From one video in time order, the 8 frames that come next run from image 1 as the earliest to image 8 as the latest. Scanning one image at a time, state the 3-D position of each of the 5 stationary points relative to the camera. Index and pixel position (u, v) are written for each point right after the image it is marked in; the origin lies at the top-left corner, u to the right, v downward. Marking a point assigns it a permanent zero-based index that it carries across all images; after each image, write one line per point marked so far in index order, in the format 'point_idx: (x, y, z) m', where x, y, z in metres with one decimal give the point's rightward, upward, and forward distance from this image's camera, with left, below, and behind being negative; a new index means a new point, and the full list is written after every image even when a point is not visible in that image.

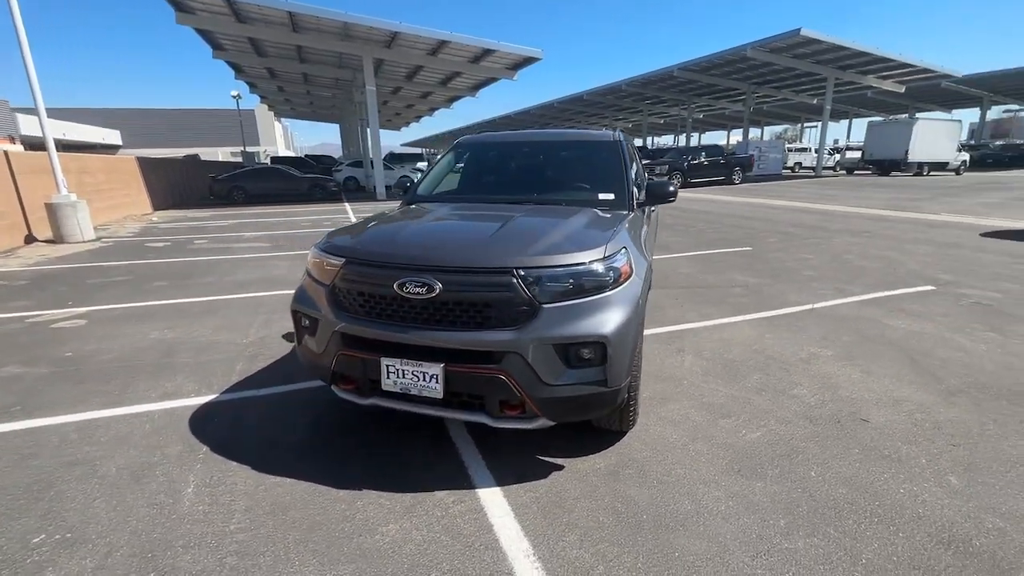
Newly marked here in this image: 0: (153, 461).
0: (-2.2, -1.1, +2.9) m
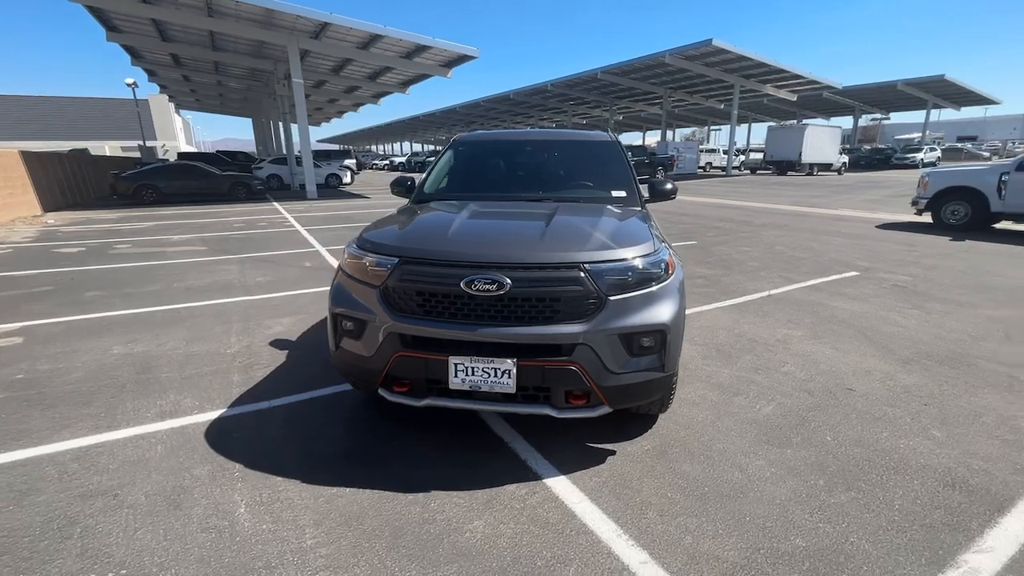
0: (-1.8, -1.1, +2.6) m
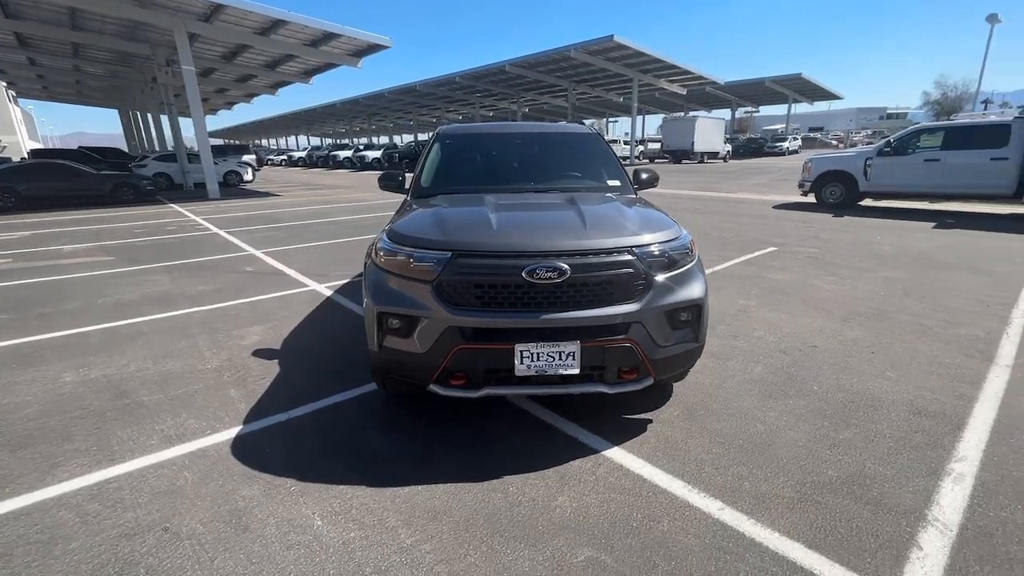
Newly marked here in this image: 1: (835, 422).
0: (-1.4, -1.1, +2.4) m
1: (+2.2, -0.9, +3.2) m
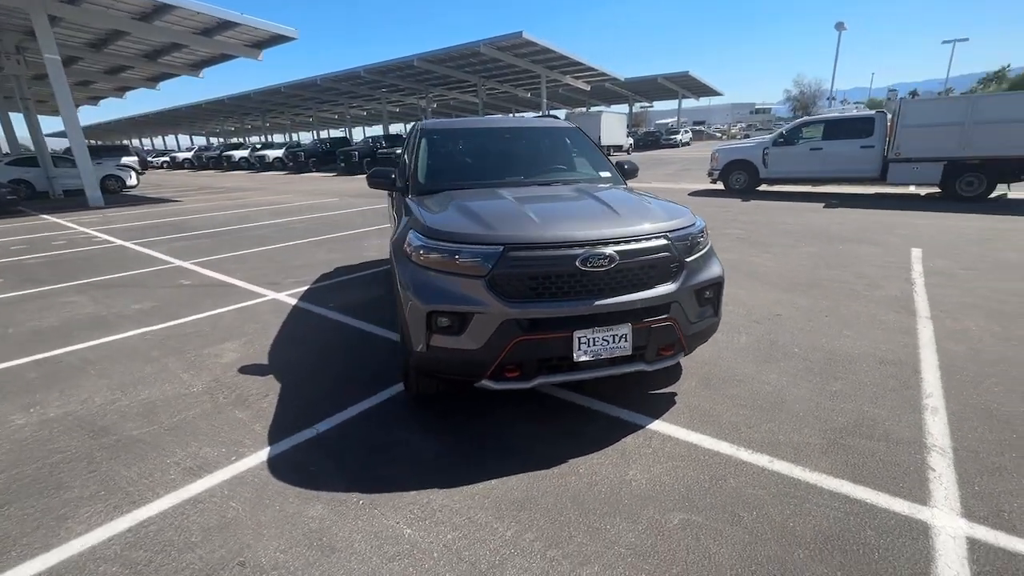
0: (-1.0, -1.2, +2.3) m
1: (+2.4, -0.7, +3.6) m
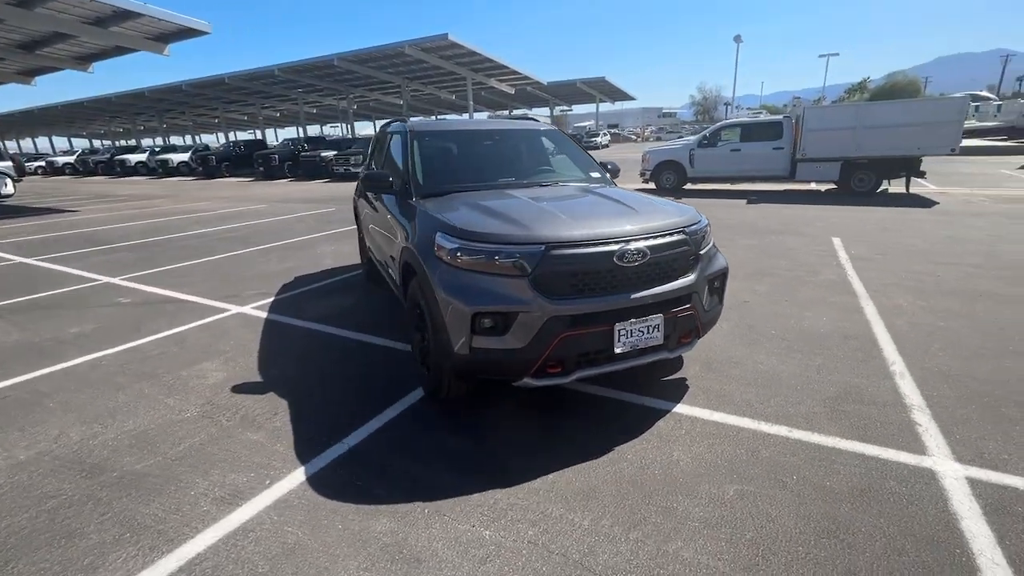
0: (-0.6, -1.2, +2.2) m
1: (+2.5, -0.6, +4.1) m
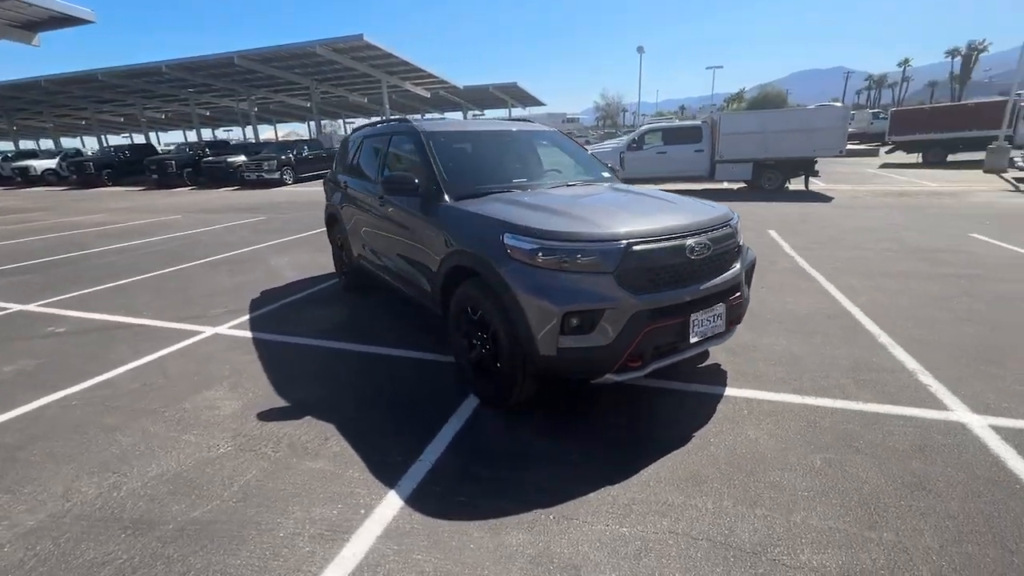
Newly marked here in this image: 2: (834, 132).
0: (+0.1, -1.2, +2.1) m
1: (+2.8, -0.4, +4.5) m
2: (+10.4, +5.0, +15.2) m
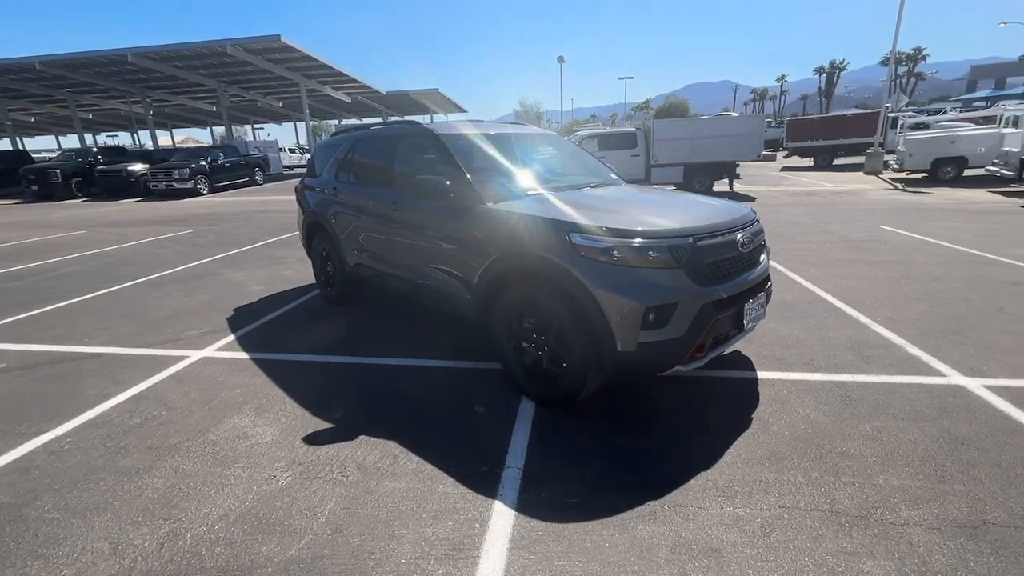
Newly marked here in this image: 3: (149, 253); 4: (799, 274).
0: (+0.7, -1.2, +2.2) m
1: (+3.0, -0.3, +4.9) m
2: (+8.5, +5.3, +16.7) m
3: (-7.1, +0.7, +9.3) m
4: (+4.0, +0.2, +6.6) m
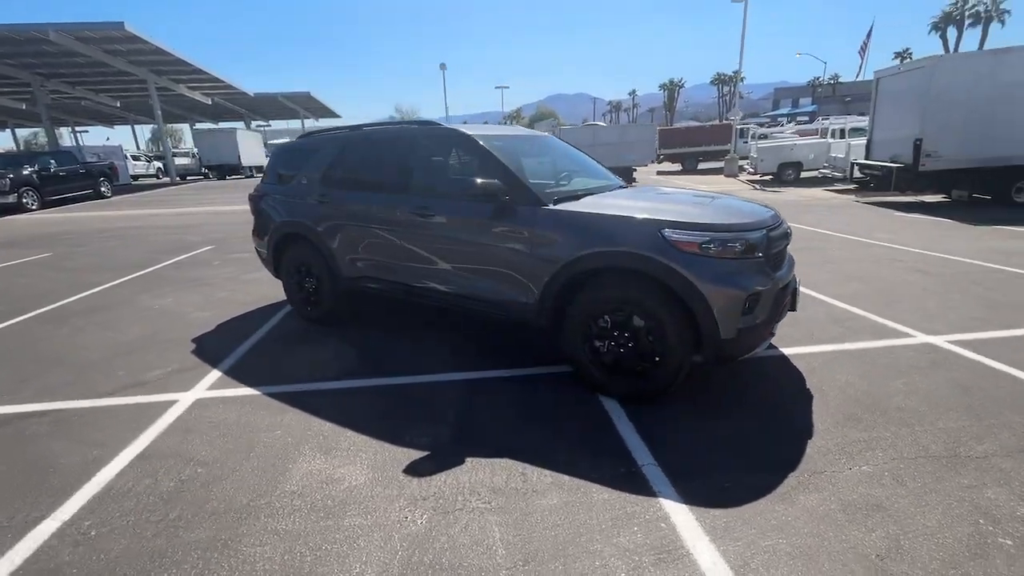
0: (+1.6, -1.1, +2.4) m
1: (+3.1, -0.2, +5.6) m
2: (+5.2, +5.6, +18.4) m
3: (-7.8, +0.1, +7.4) m
4: (+3.6, +0.4, +7.5) m
